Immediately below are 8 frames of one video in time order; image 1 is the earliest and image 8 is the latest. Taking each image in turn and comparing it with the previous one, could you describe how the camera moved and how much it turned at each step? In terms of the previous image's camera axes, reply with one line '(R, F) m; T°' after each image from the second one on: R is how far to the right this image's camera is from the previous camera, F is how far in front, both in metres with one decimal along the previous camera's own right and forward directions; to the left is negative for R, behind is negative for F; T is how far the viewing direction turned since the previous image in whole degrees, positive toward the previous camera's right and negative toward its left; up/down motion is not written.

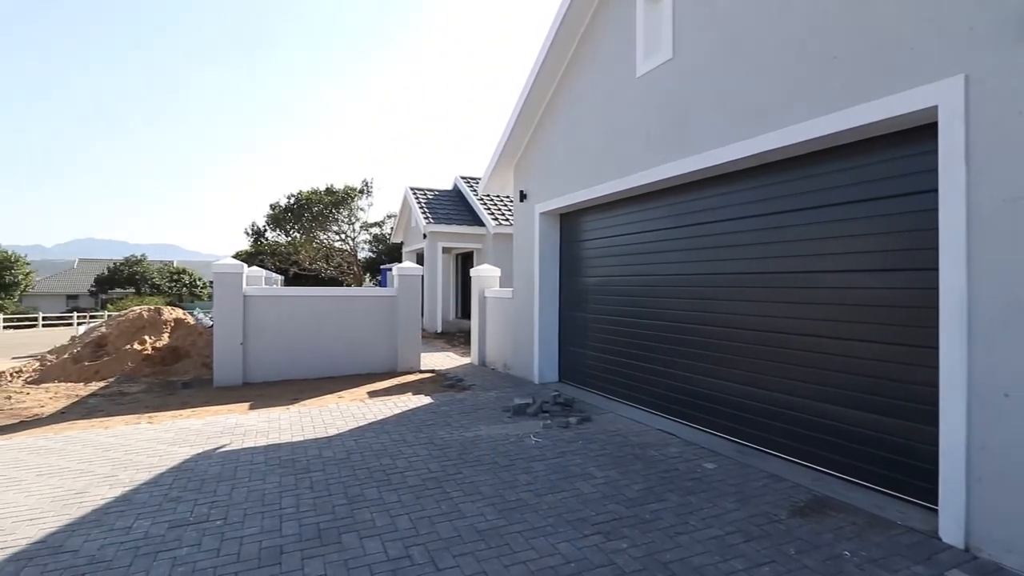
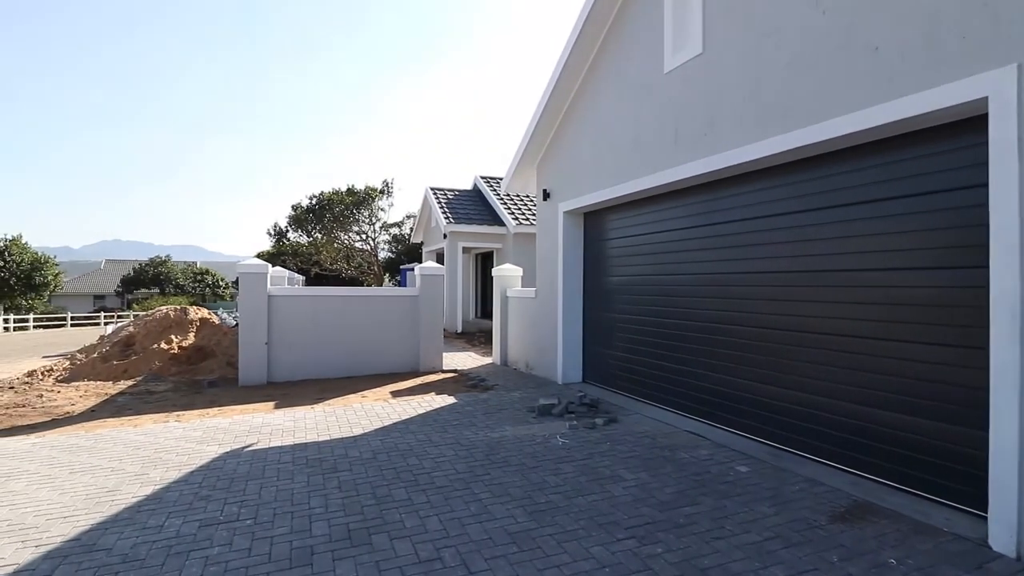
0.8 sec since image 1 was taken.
(-0.1, +0.1) m; -2°
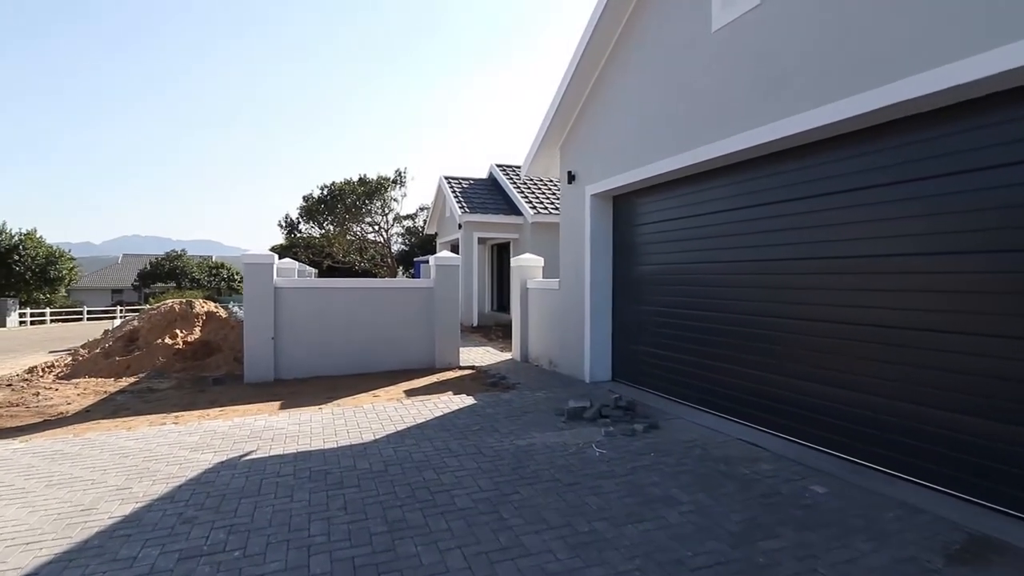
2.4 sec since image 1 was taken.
(-0.1, +0.7) m; -1°
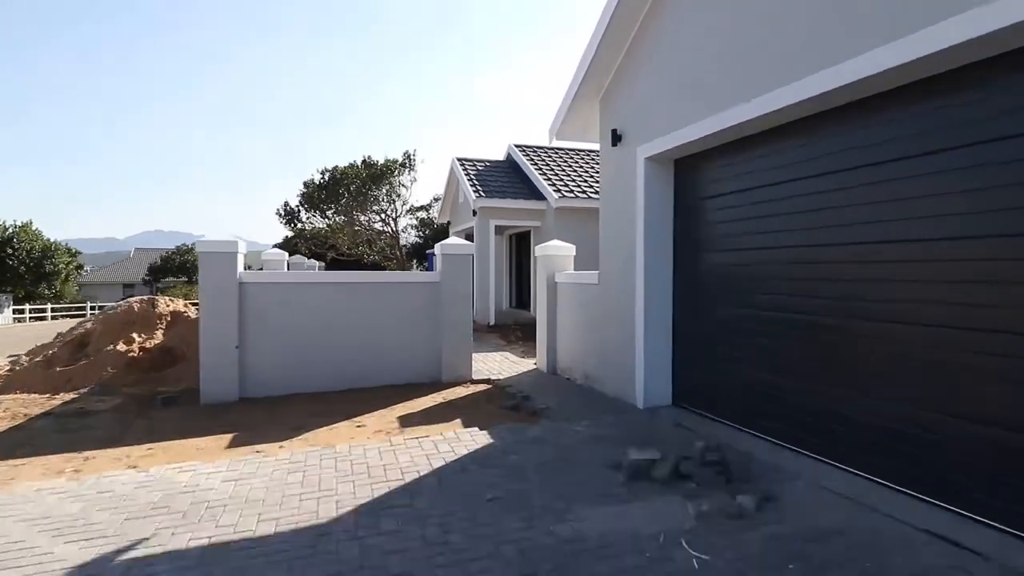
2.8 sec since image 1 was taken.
(-0.1, +2.2) m; -2°
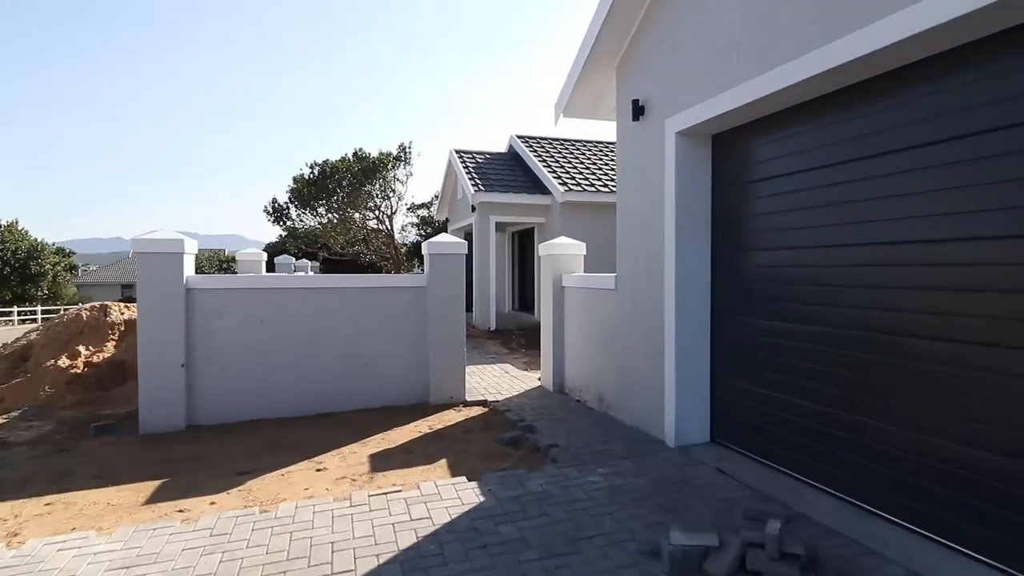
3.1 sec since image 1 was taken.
(+0.1, +1.3) m; 0°
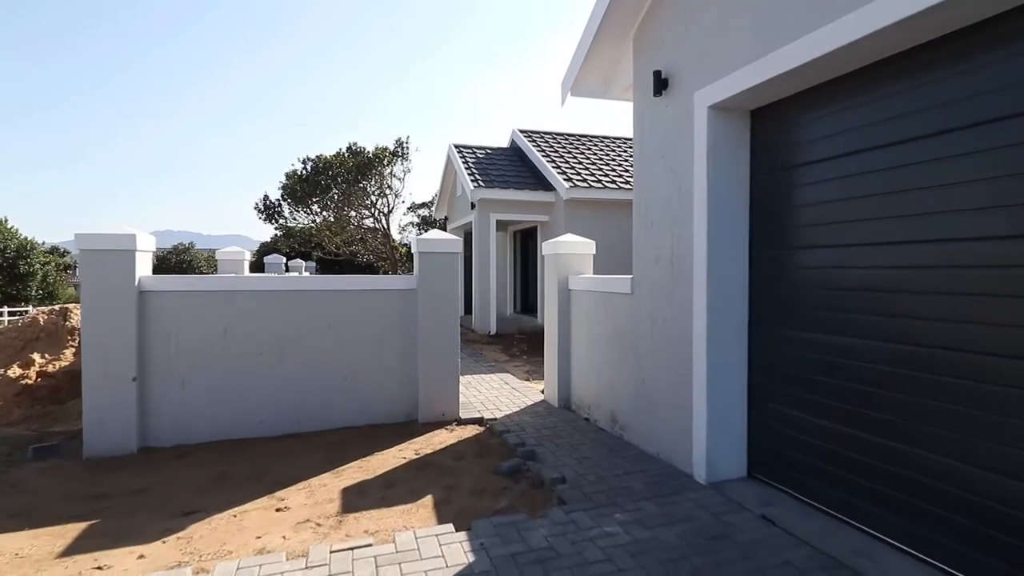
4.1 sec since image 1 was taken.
(0.0, +0.9) m; 0°
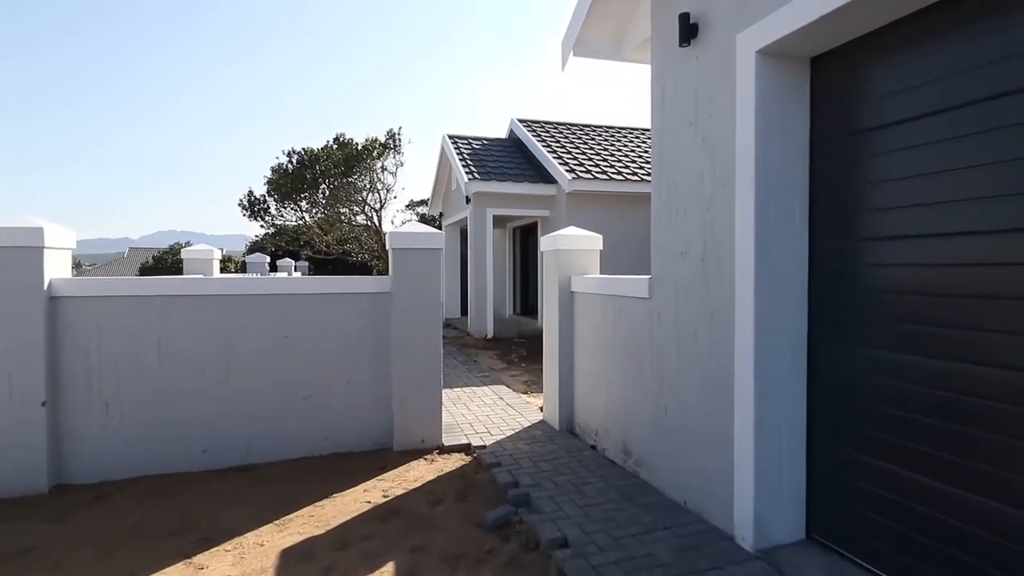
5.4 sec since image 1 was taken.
(+0.1, +1.0) m; 0°
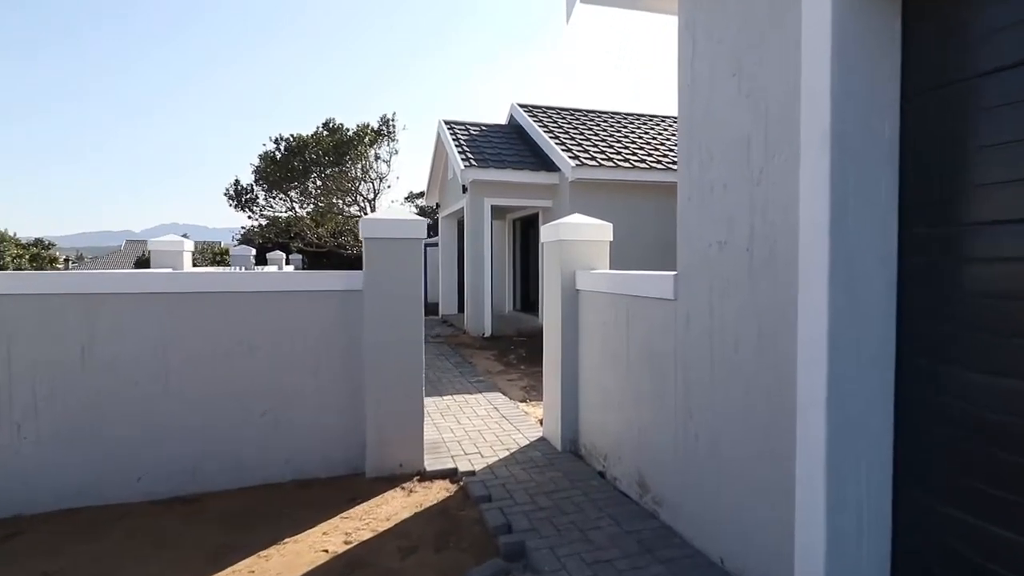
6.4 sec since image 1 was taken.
(+0.1, +0.9) m; 0°
